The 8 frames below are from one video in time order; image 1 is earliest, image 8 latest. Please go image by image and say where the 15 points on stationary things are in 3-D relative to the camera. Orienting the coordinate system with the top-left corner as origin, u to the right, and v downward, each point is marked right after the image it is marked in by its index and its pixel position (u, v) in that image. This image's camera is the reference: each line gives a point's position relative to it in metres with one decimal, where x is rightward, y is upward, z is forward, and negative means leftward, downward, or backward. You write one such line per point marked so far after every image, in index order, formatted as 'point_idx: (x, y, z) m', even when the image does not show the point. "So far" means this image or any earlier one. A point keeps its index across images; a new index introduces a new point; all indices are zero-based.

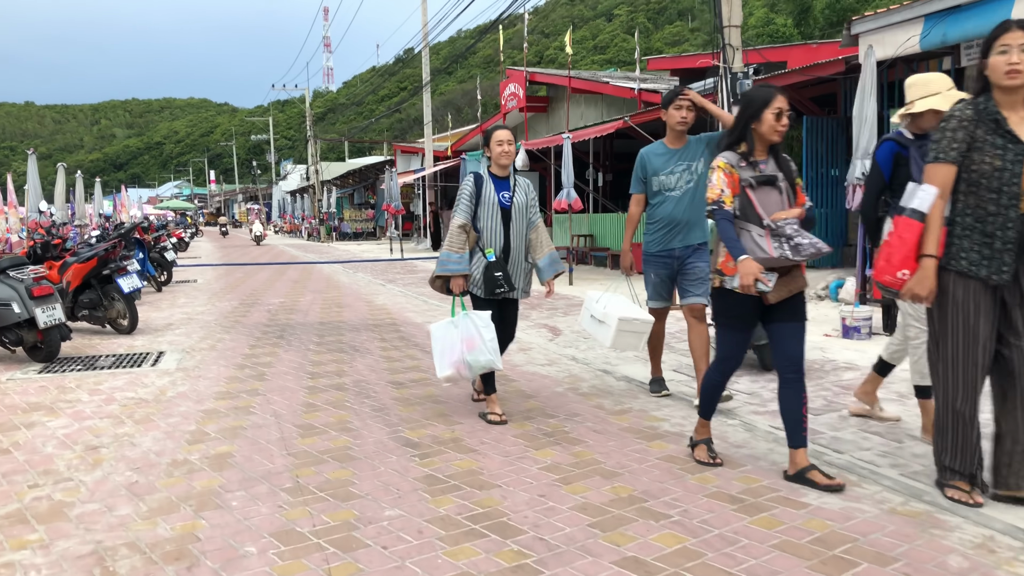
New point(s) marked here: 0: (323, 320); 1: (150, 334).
0: (-2.5, -0.4, +9.1) m
1: (-4.3, -0.6, +8.5) m
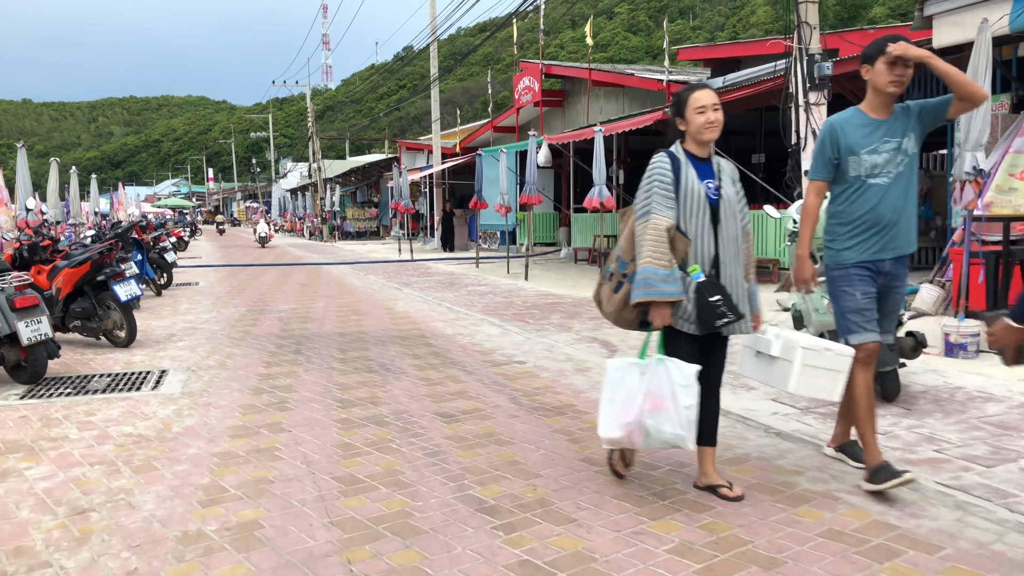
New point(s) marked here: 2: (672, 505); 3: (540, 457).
0: (-2.0, -0.5, +8.2) m
1: (-3.9, -0.6, +7.6) m
2: (+0.7, -1.0, +3.2) m
3: (+0.2, -0.9, +3.9) m
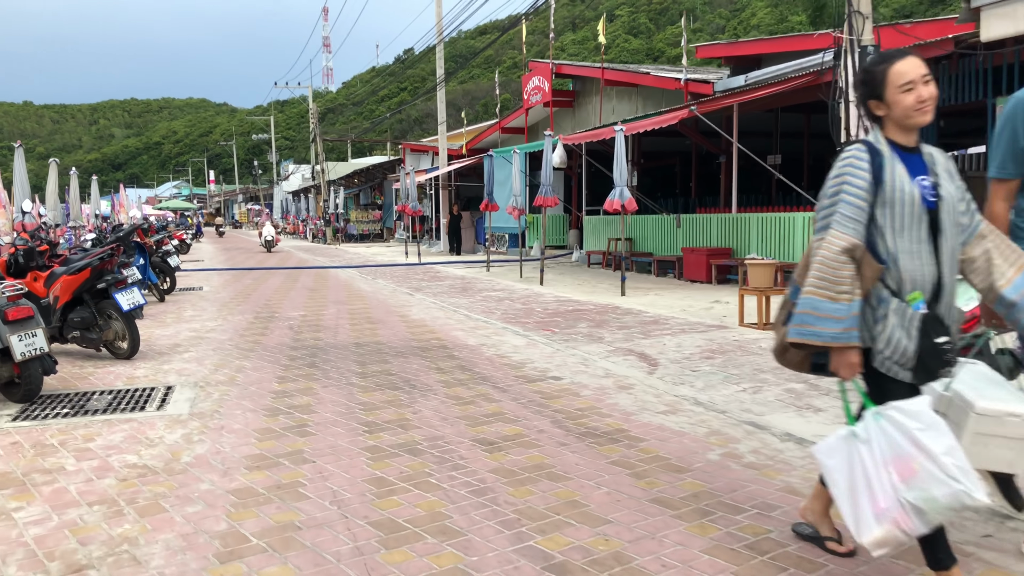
0: (-1.7, -0.6, +7.8) m
1: (-3.6, -0.7, +7.1) m
2: (+1.0, -1.1, +2.7) m
3: (+0.4, -1.0, +3.4) m
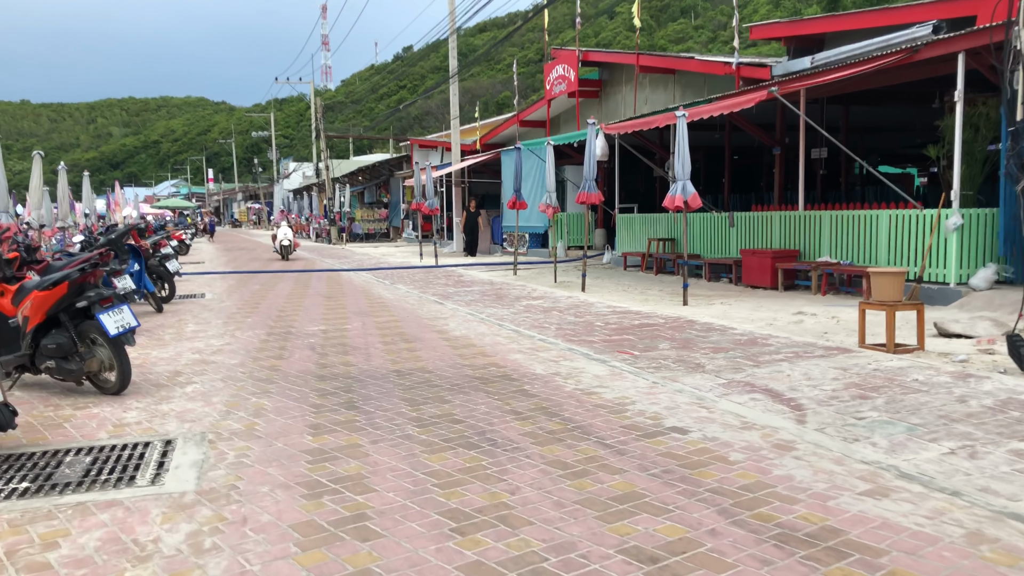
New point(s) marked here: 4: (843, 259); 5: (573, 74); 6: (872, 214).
0: (-1.0, -0.7, +6.4) m
1: (-2.9, -0.9, +5.7) m
2: (+1.7, -1.2, +1.3) m
3: (+1.1, -1.1, +2.0) m
4: (+5.1, +0.5, +10.9) m
5: (+1.7, +5.9, +19.4) m
6: (+5.3, +1.1, +10.4) m
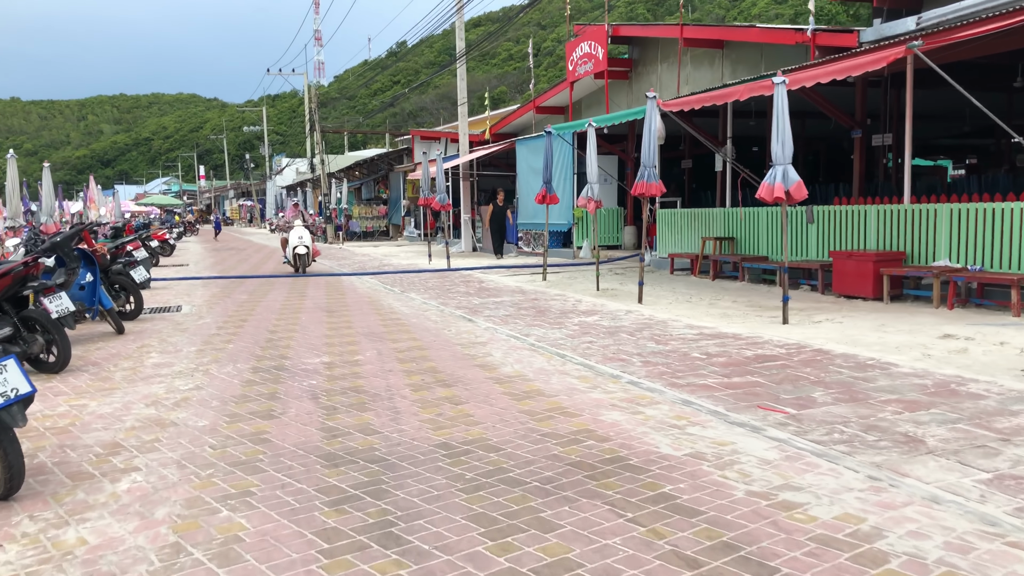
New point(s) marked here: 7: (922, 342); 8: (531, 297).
0: (-0.4, -0.9, +4.2) m
1: (-2.3, -1.1, +3.6) m
2: (+2.4, -1.4, -0.8) m
3: (+1.8, -1.3, -0.1) m
4: (+5.7, +0.3, +8.8) m
5: (+2.2, +5.7, +17.2) m
6: (+5.9, +1.0, +8.3) m
7: (+3.9, -0.5, +6.7) m
8: (+0.3, -0.1, +10.9) m
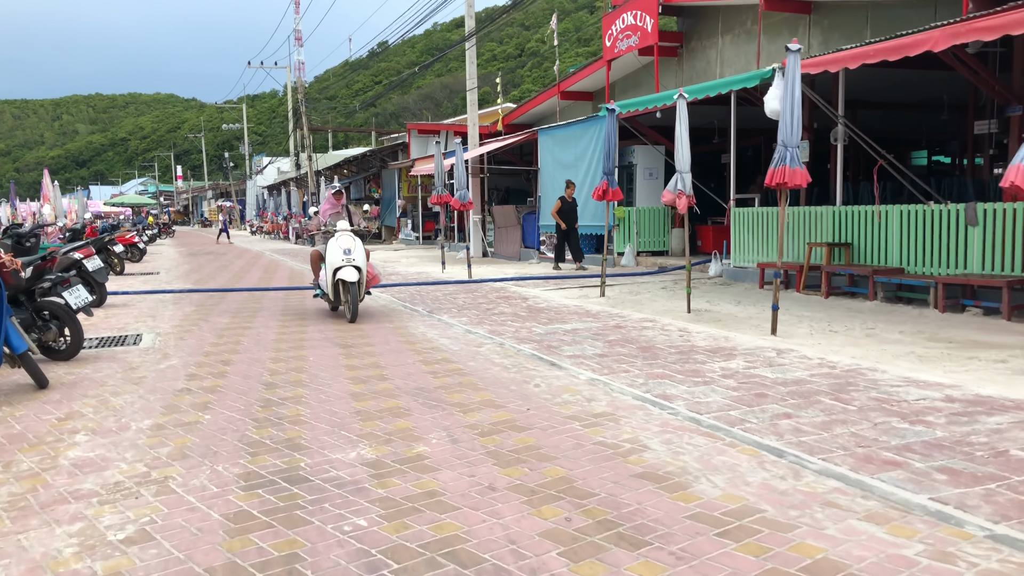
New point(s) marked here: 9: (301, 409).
0: (+0.6, -1.2, +1.5) m
1: (-1.2, -1.3, +0.8) m
2: (+3.5, -1.6, -3.5) m
3: (+2.9, -1.6, -2.8) m
4: (+6.6, +0.1, +6.2) m
5: (+2.9, +5.5, +14.6) m
6: (+6.8, +0.7, +5.7) m
7: (+4.8, -0.8, +4.1) m
8: (+1.2, -0.4, +8.2) m
9: (-1.7, -0.8, +5.7) m
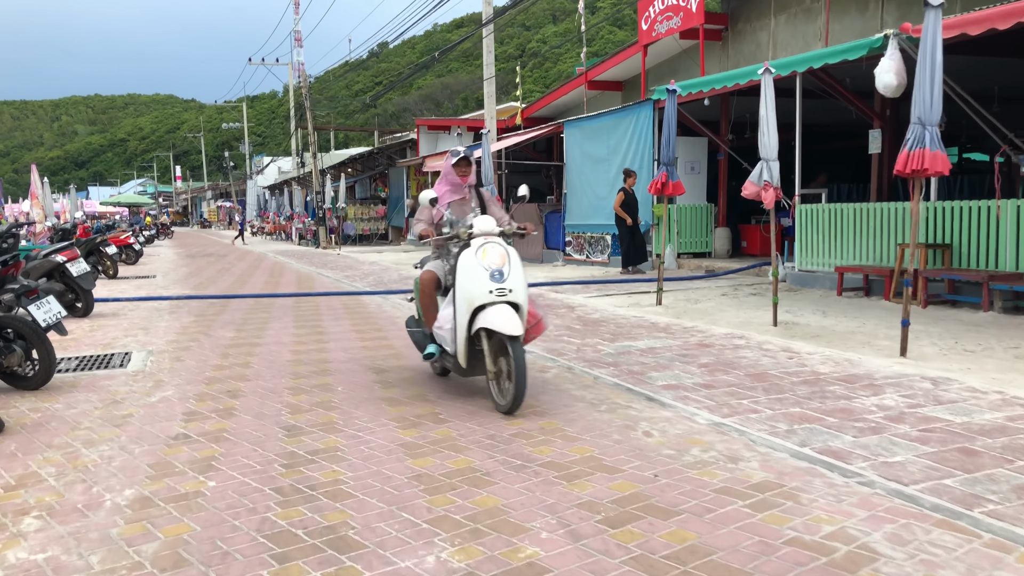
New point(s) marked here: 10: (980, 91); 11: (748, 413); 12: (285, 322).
0: (+1.2, -1.3, +0.2) m
1: (-0.6, -1.4, -0.6) m
2: (+4.1, -1.7, -4.8) m
3: (+3.5, -1.7, -4.2) m
4: (+7.2, 0.0, +4.9) m
5: (+3.5, +5.4, +13.2) m
6: (+7.4, +0.6, +4.4) m
7: (+5.4, -0.9, +2.7) m
8: (+1.8, -0.5, +6.8) m
9: (-1.1, -0.9, +4.4) m
10: (+11.8, +4.9, +17.8) m
11: (+1.5, -0.8, +4.5) m
12: (-2.9, -0.4, +9.0) m
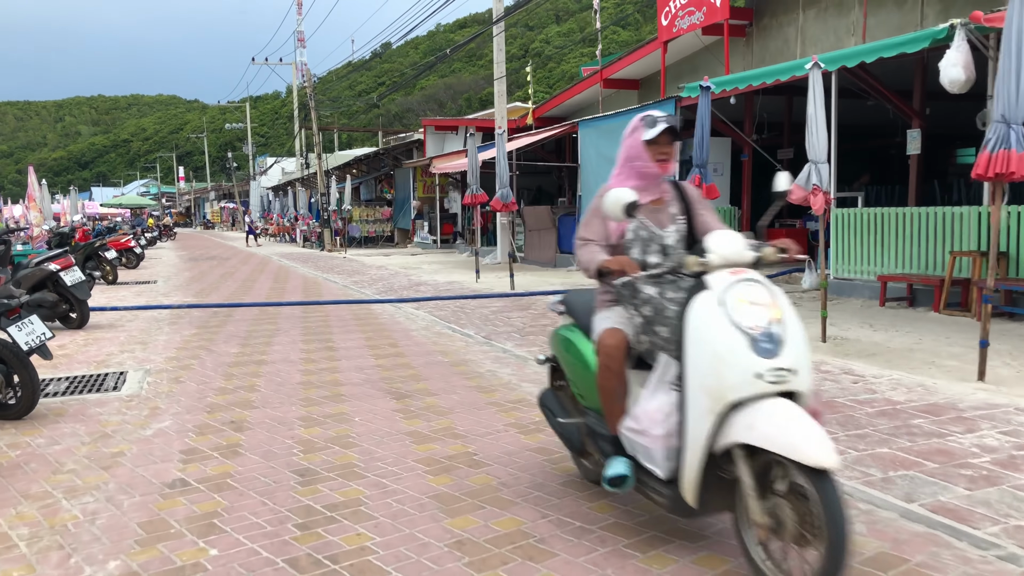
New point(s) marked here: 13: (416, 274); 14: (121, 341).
0: (+1.5, -1.4, -0.4) m
1: (-0.4, -1.5, -1.2) m
2: (+4.4, -1.8, -5.4) m
3: (+3.8, -1.8, -4.8) m
4: (+7.5, -0.2, +4.3) m
5: (+3.7, +5.2, +12.6) m
6: (+7.7, +0.5, +3.8) m
7: (+5.7, -1.0, +2.1) m
8: (+2.0, -0.6, +6.2) m
9: (-0.8, -1.0, +3.8) m
10: (+12.1, +4.8, +17.1) m
11: (+1.8, -0.9, +3.9) m
12: (-2.6, -0.5, +8.4) m
13: (-2.3, +0.3, +16.7) m
14: (-4.5, -0.6, +8.3) m
